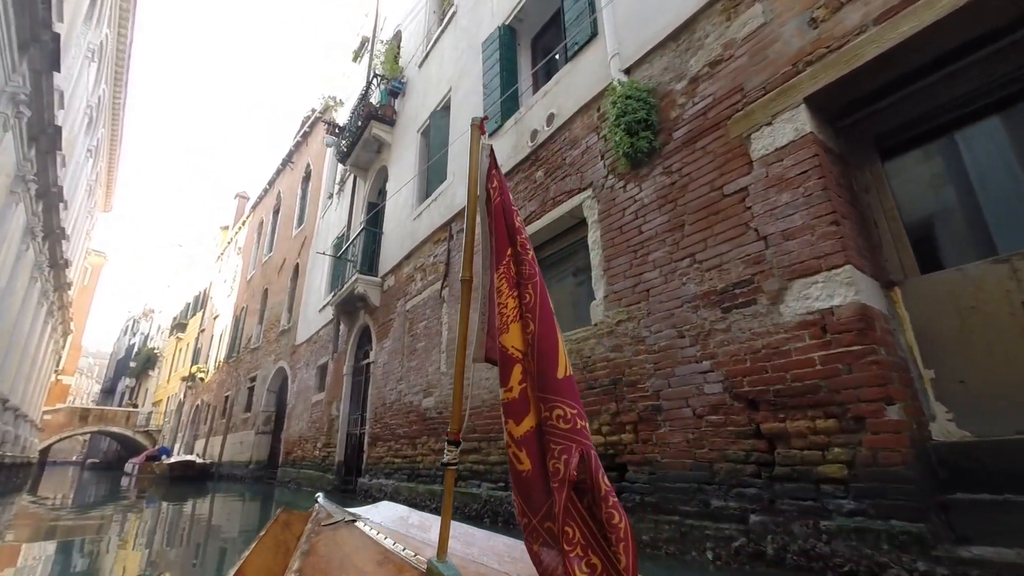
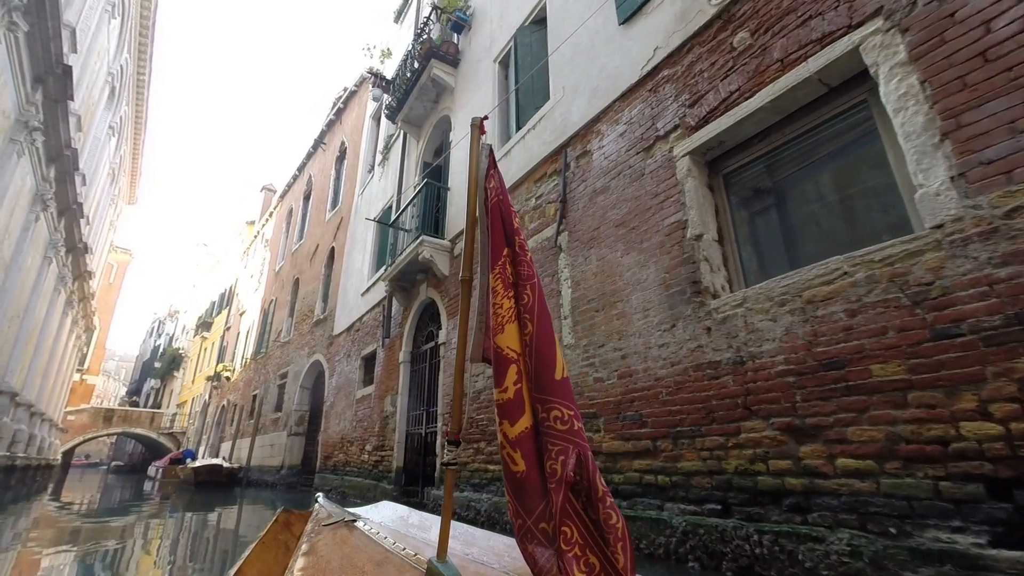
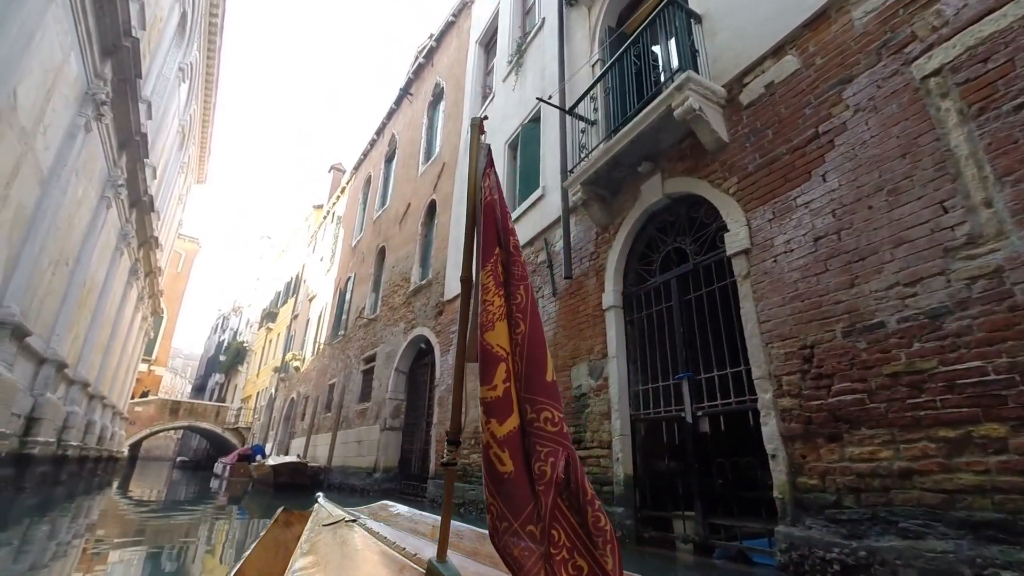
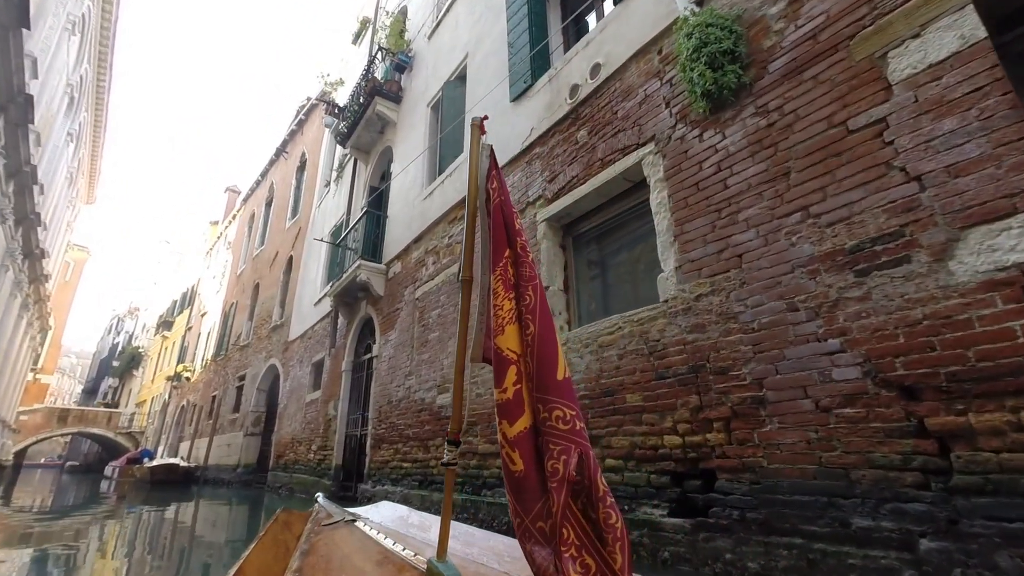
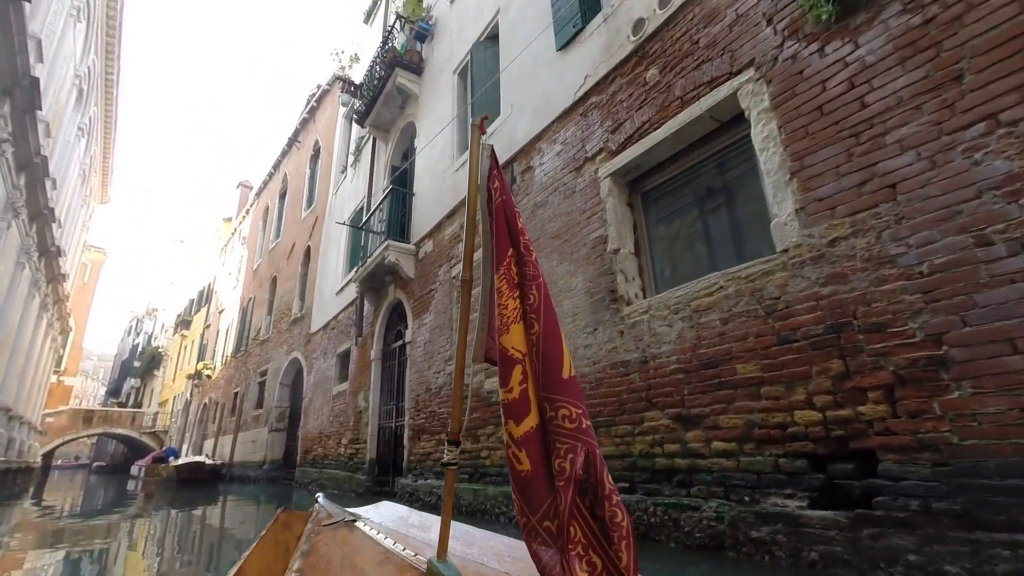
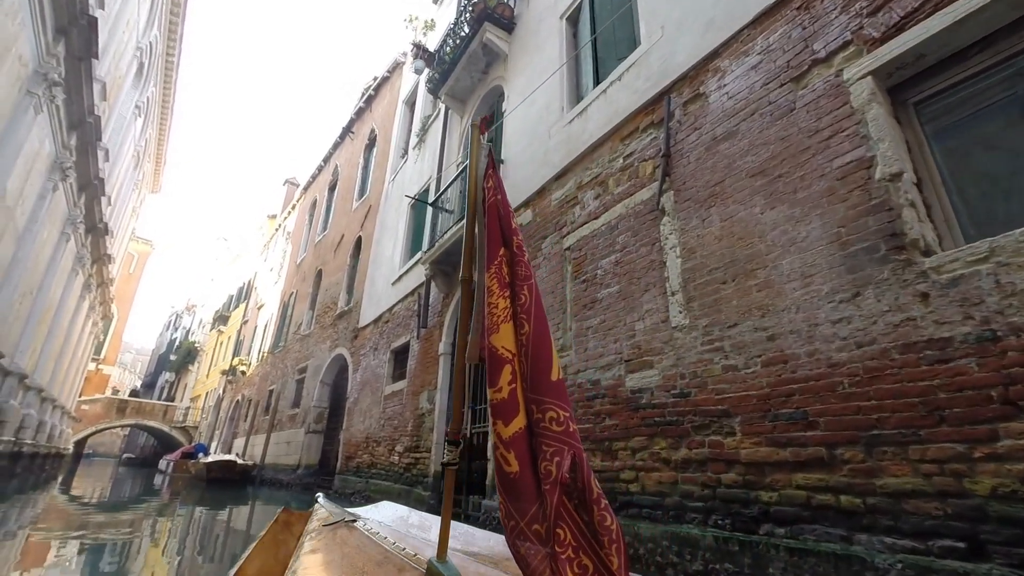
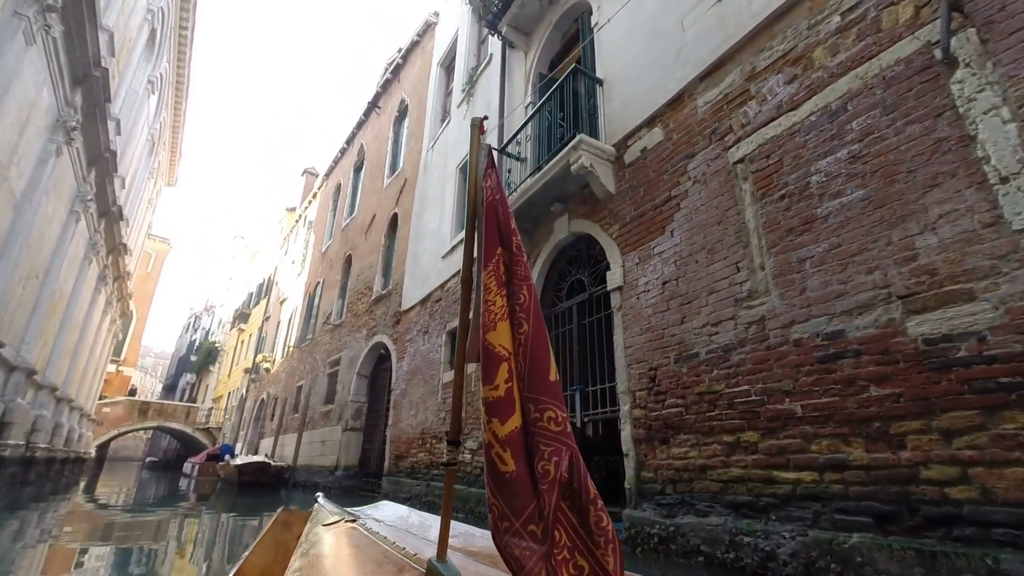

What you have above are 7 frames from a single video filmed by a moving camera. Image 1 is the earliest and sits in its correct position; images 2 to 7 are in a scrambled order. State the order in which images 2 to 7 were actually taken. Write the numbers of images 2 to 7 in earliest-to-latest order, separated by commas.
4, 5, 2, 6, 7, 3
